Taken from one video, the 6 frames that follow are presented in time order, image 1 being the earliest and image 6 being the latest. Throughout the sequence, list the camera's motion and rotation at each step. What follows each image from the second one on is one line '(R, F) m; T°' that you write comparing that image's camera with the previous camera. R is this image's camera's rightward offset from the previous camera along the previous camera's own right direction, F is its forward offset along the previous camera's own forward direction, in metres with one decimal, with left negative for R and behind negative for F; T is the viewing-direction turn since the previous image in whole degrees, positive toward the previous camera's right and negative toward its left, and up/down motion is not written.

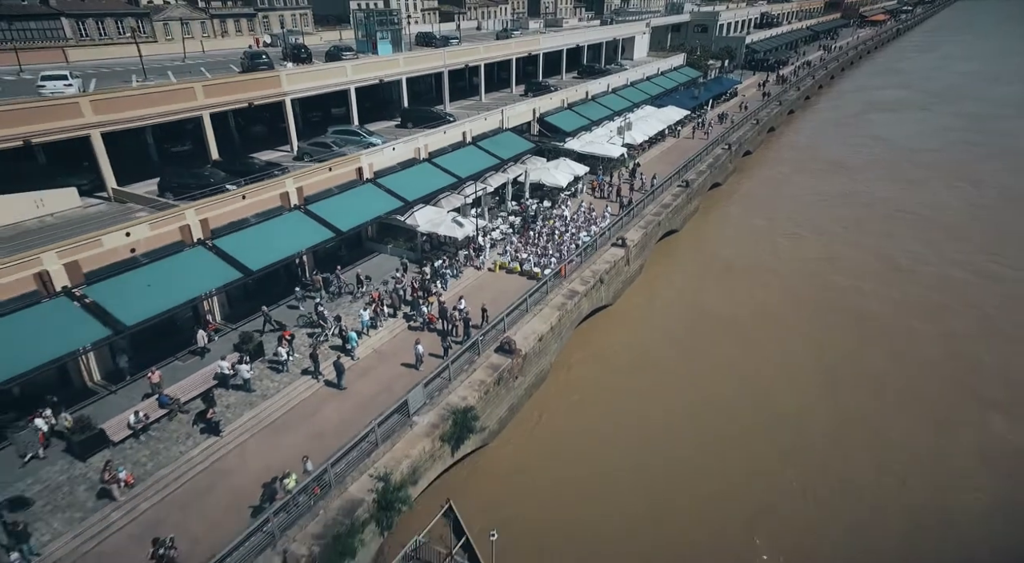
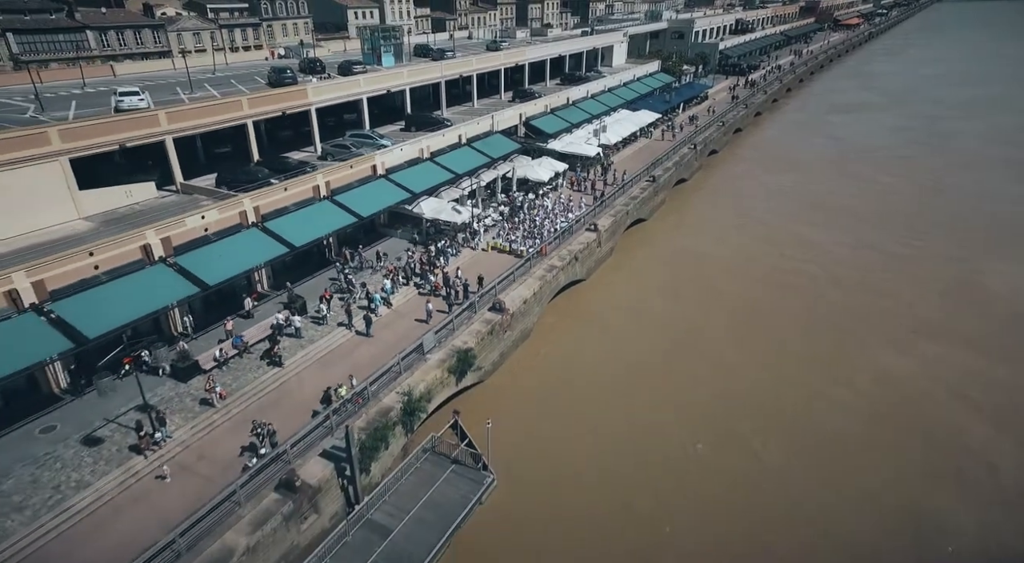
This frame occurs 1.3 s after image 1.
(0.0, -4.9) m; +1°
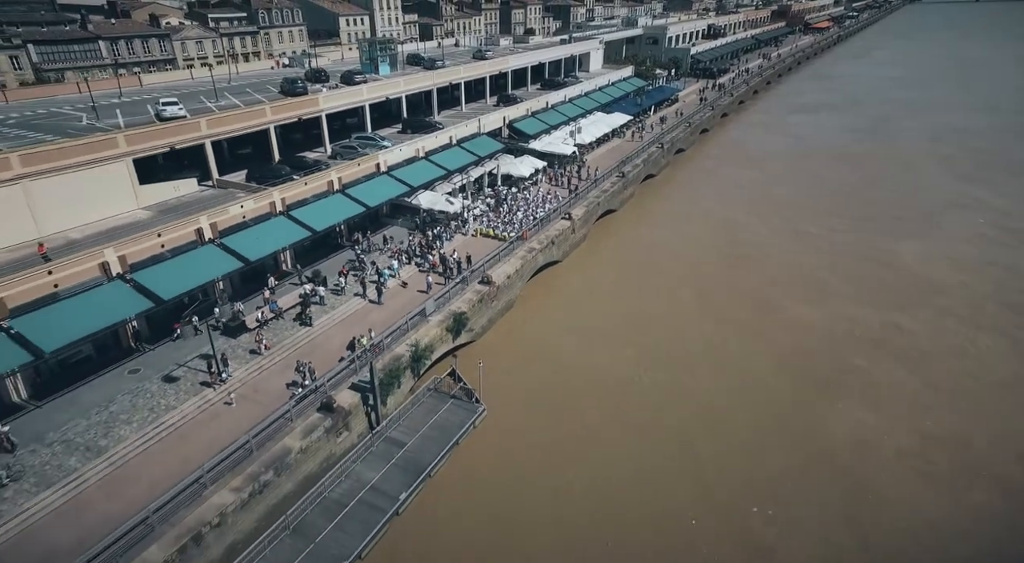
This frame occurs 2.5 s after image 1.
(0.0, -4.7) m; +1°
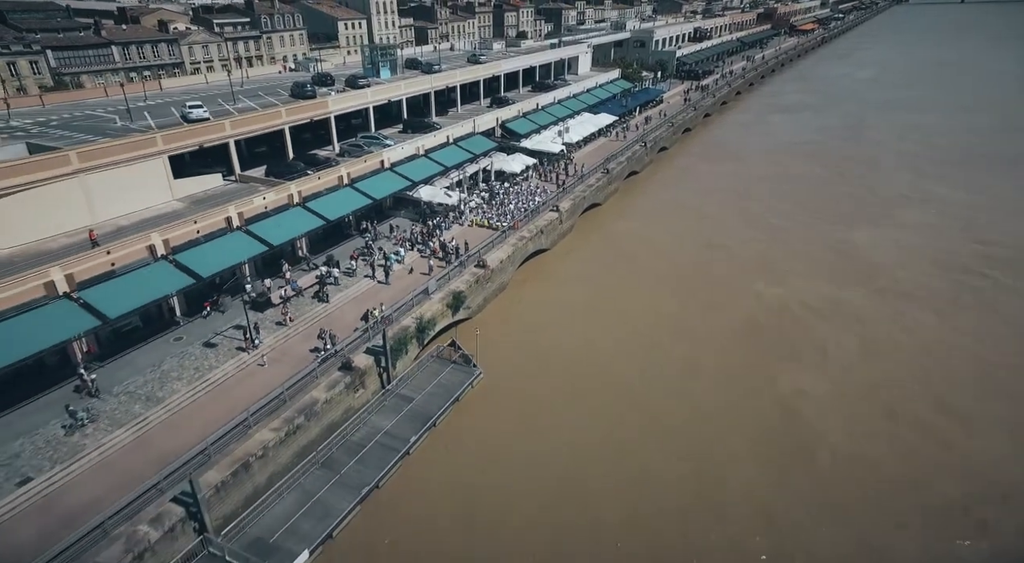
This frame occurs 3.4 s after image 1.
(+0.1, -3.3) m; +1°
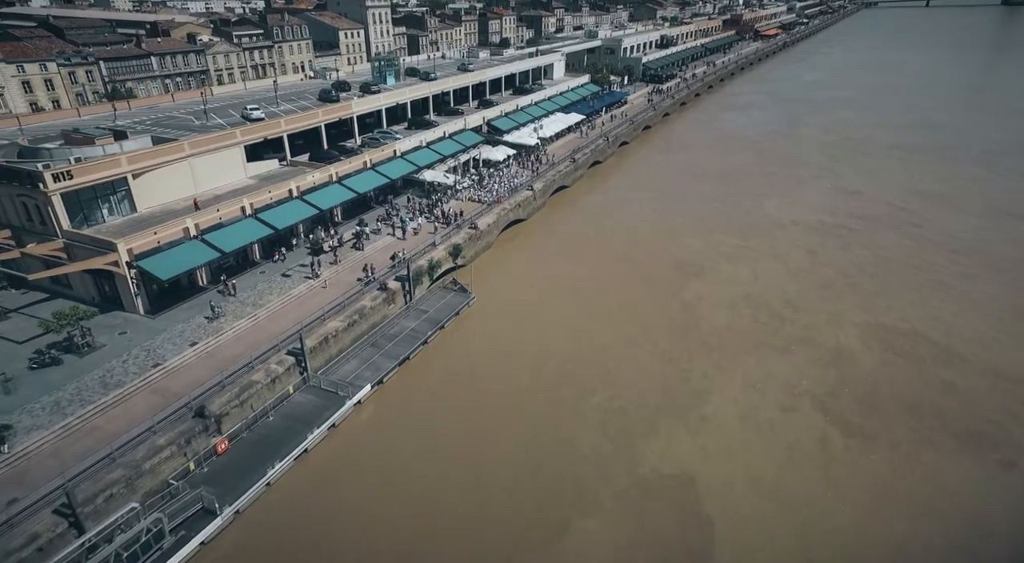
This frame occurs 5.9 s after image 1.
(+0.1, -10.5) m; +1°
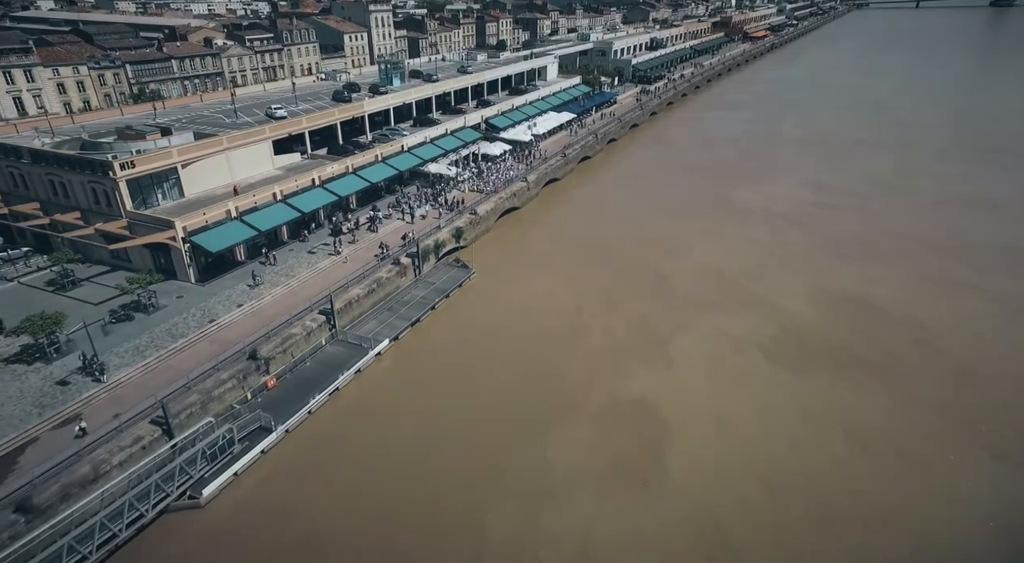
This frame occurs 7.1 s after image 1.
(+0.1, -5.2) m; 0°
